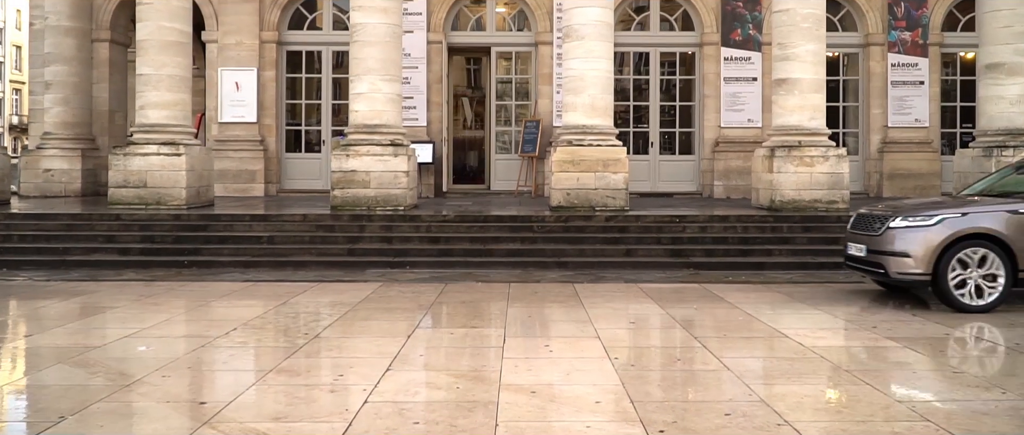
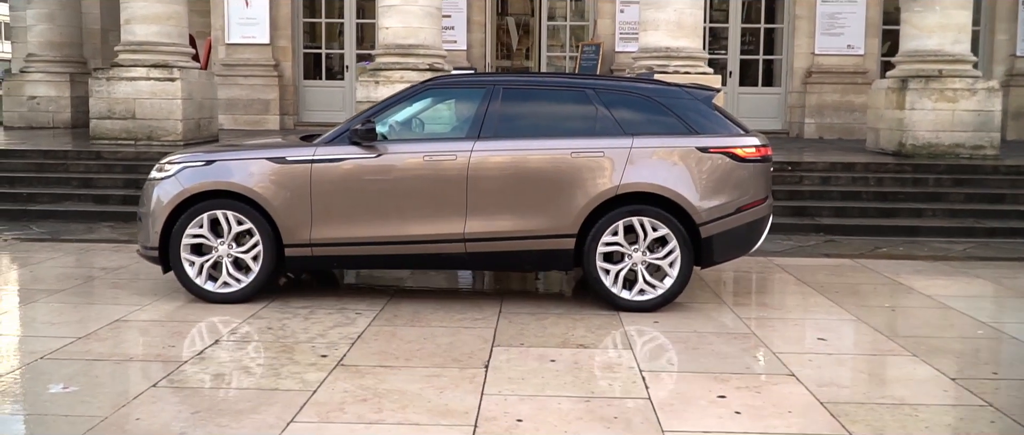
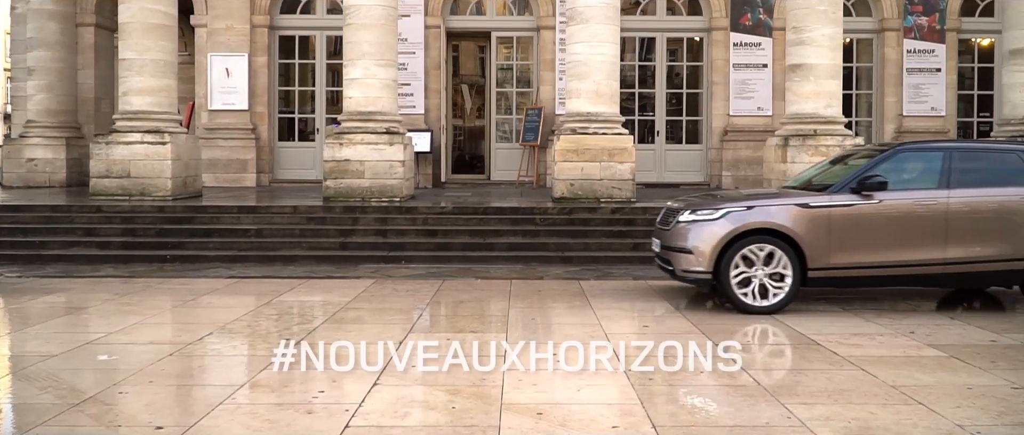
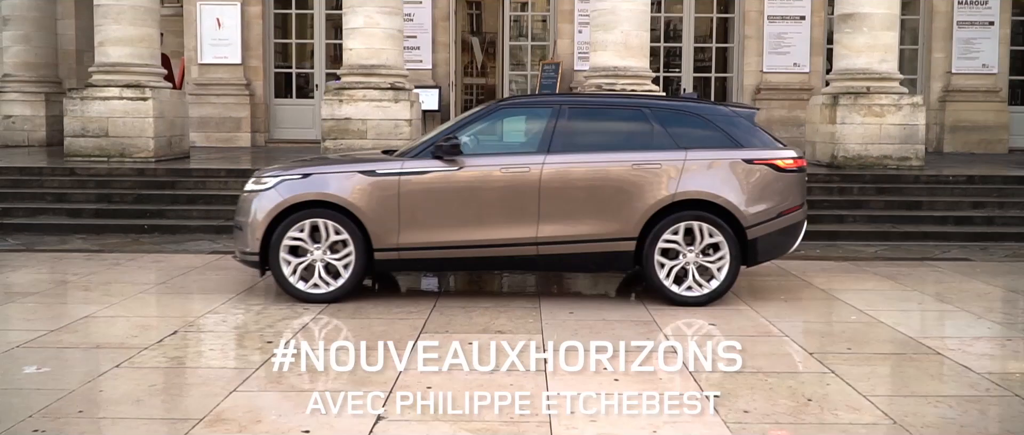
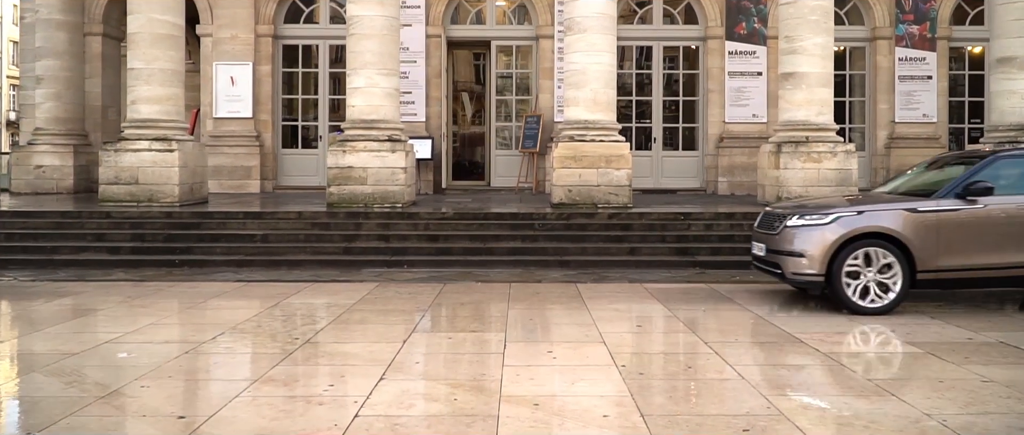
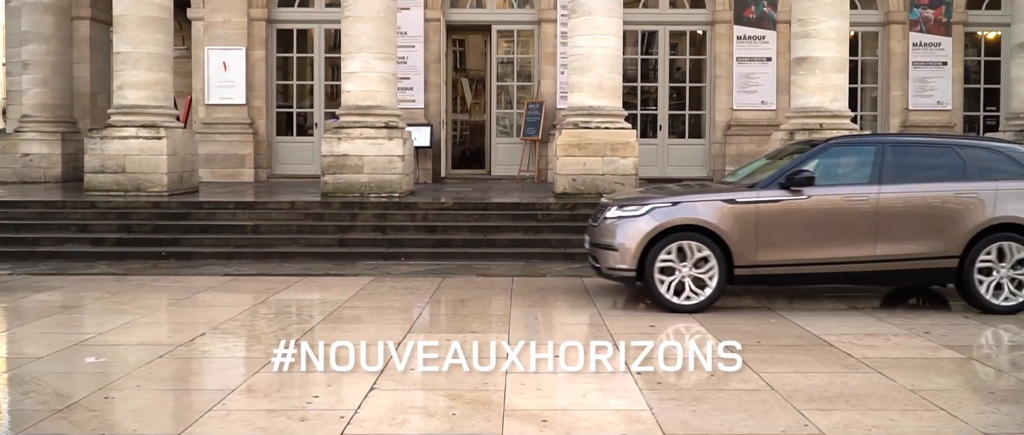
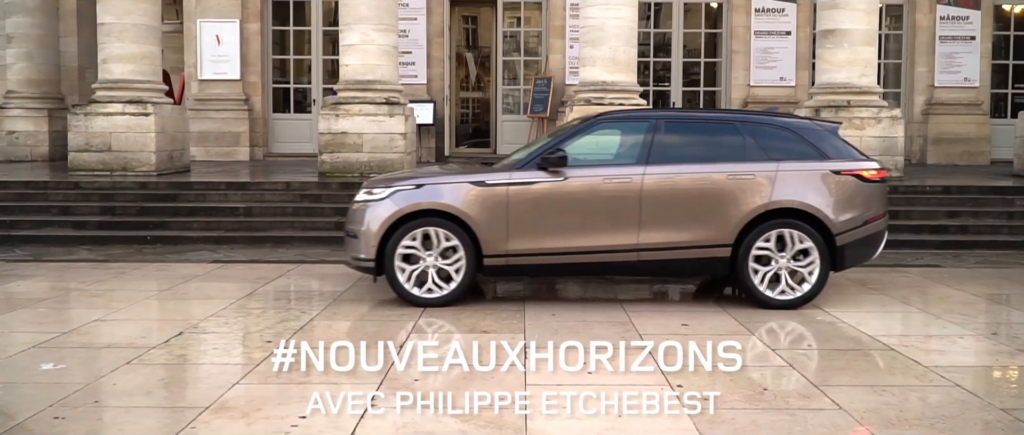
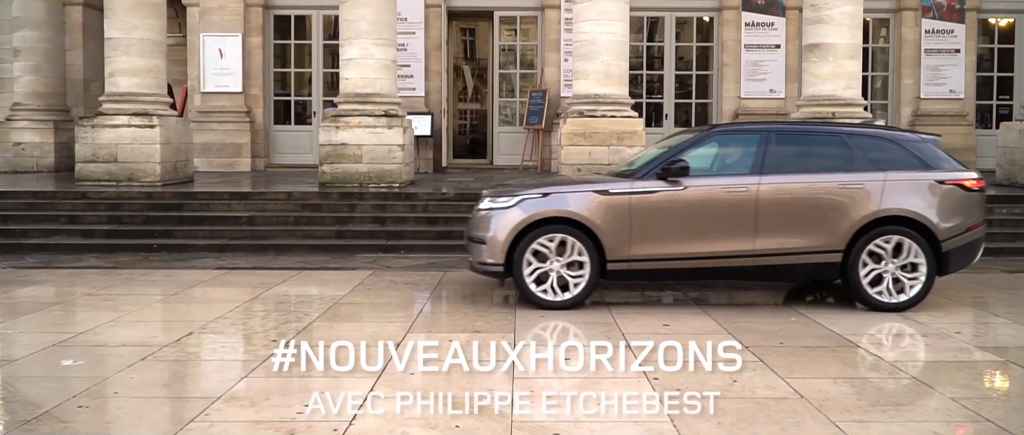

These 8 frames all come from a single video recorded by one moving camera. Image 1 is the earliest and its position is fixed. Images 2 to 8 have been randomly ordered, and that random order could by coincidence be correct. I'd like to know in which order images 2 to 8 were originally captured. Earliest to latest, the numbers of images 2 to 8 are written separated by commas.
5, 3, 6, 8, 7, 4, 2
